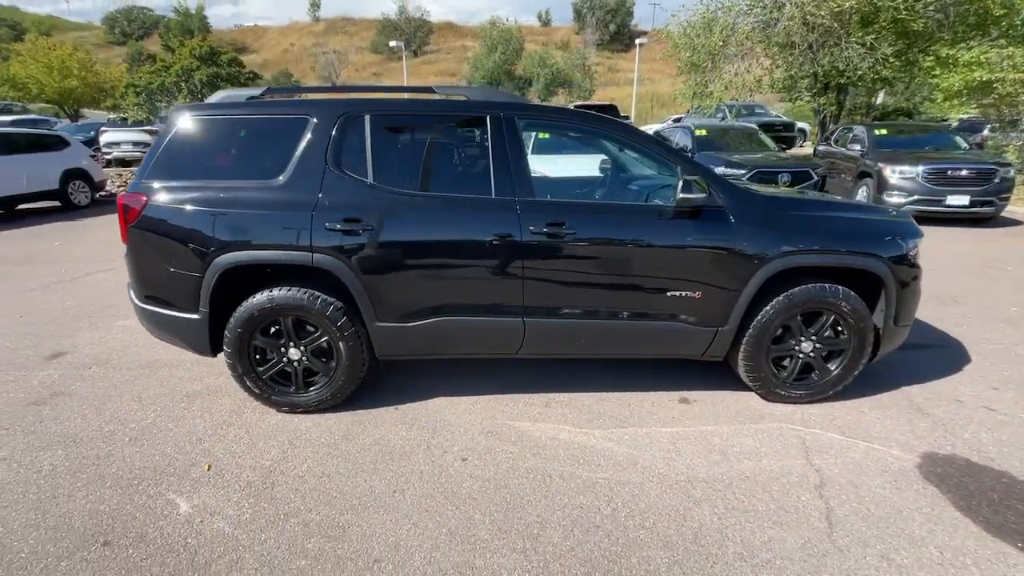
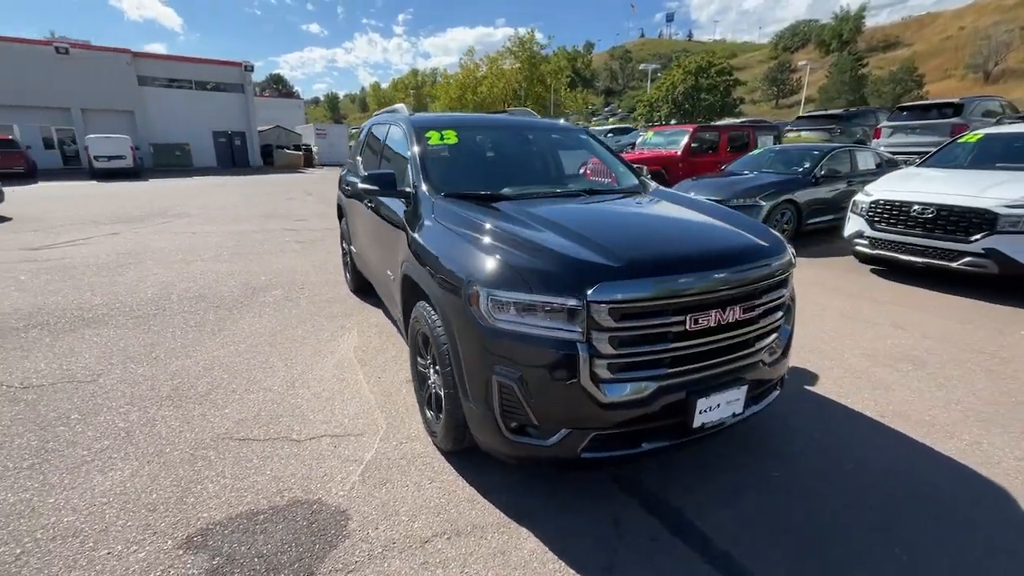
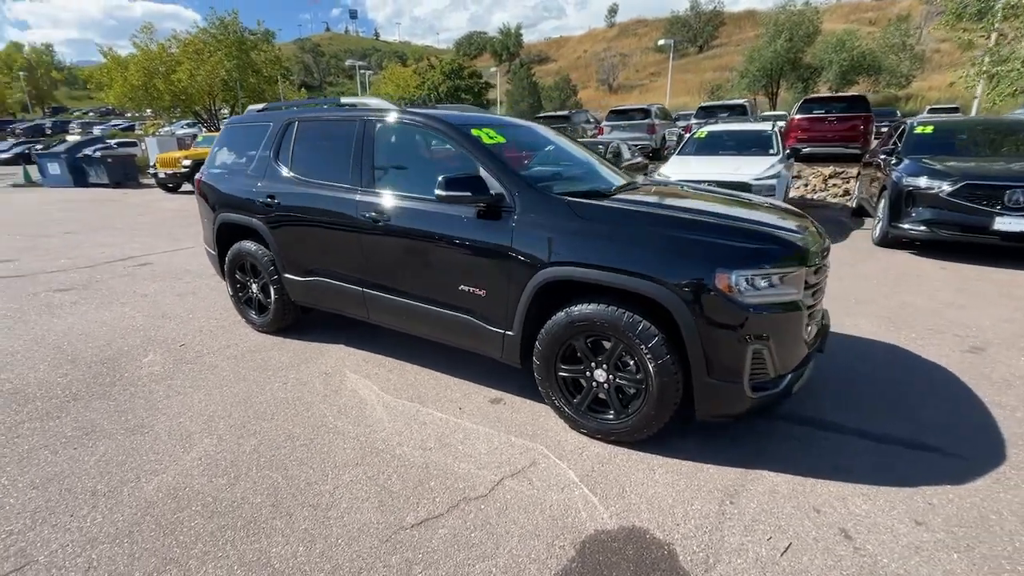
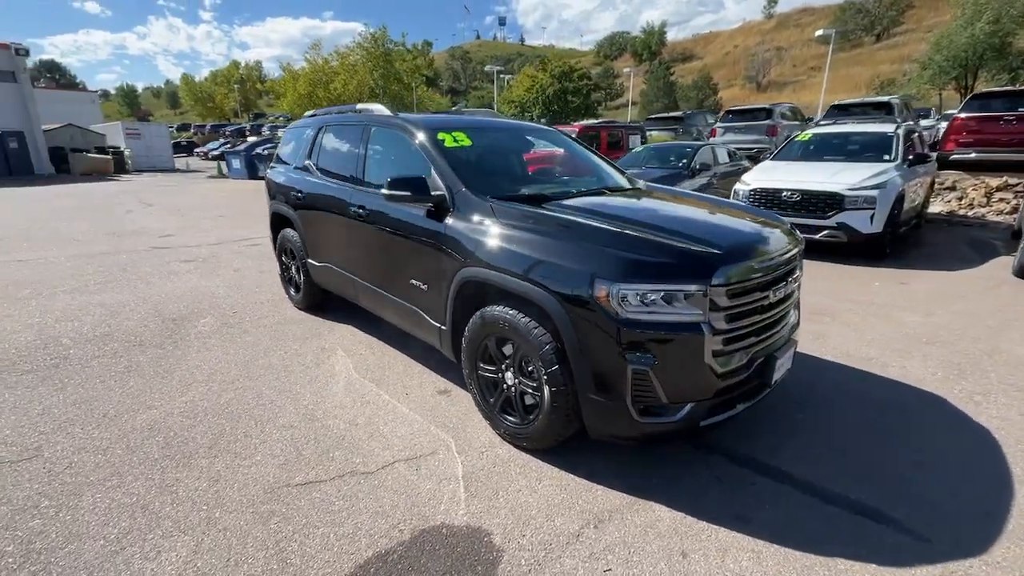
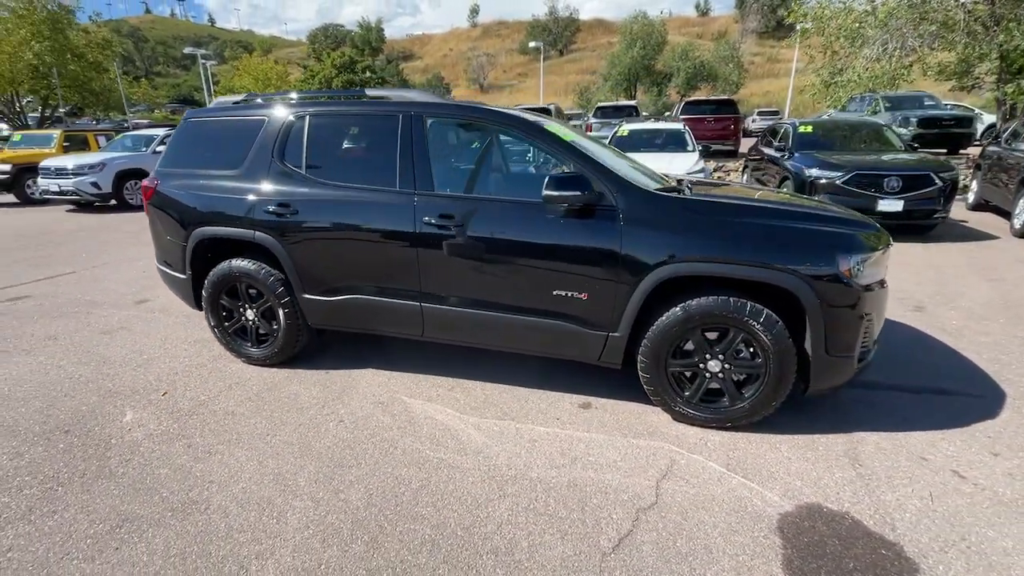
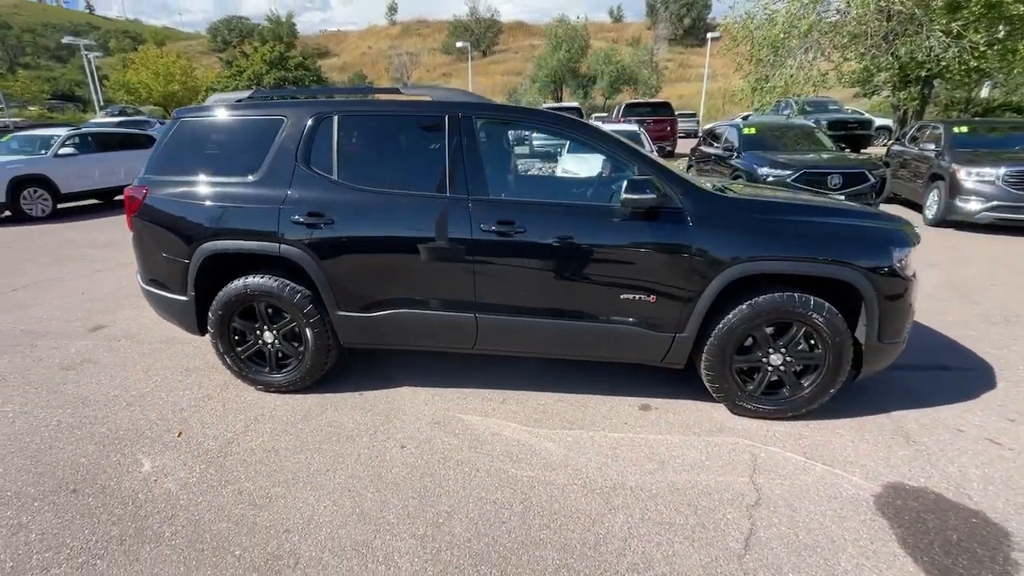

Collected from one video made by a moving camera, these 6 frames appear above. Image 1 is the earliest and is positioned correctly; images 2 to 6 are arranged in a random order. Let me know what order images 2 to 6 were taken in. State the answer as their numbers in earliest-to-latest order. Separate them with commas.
6, 5, 3, 4, 2
